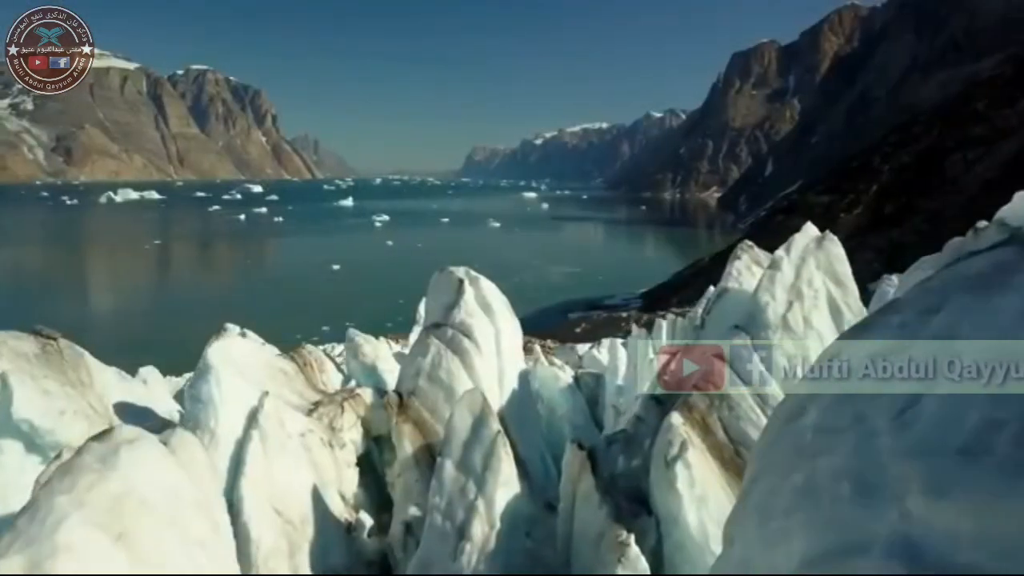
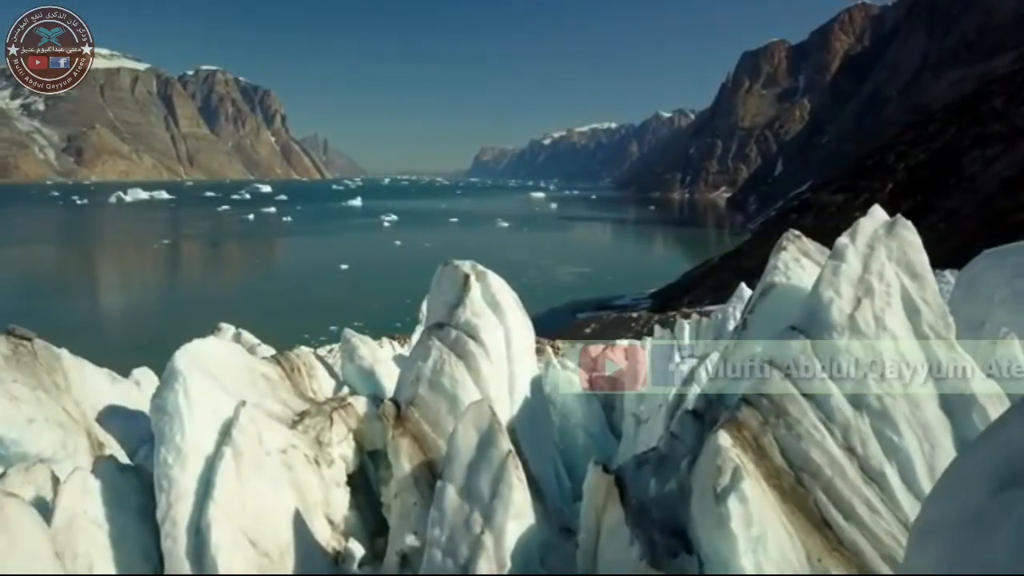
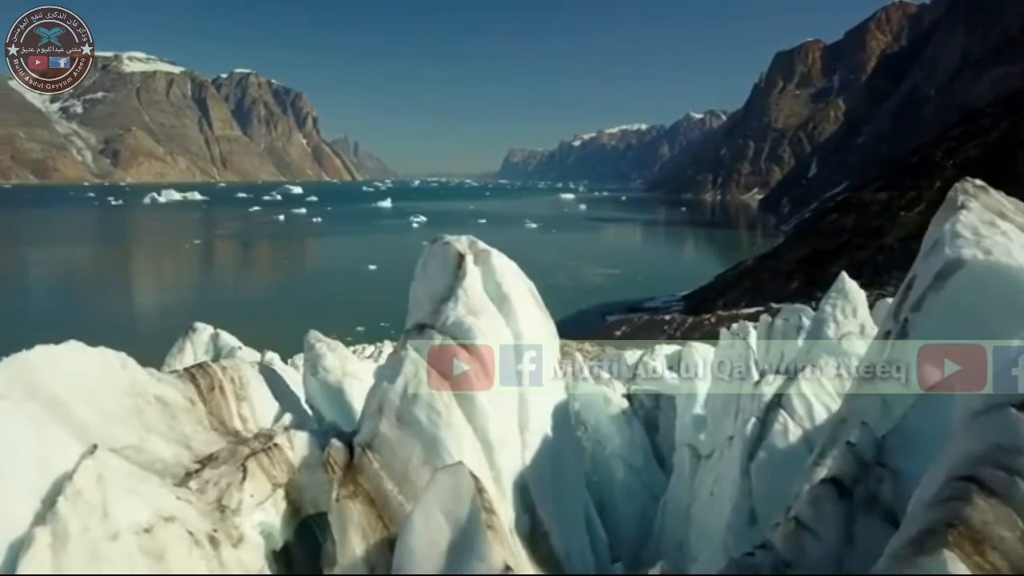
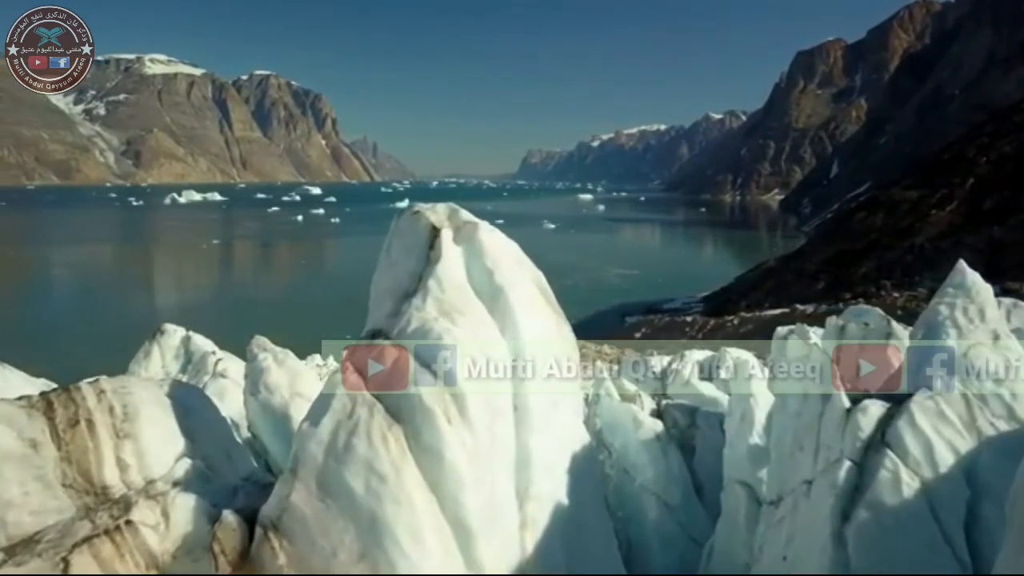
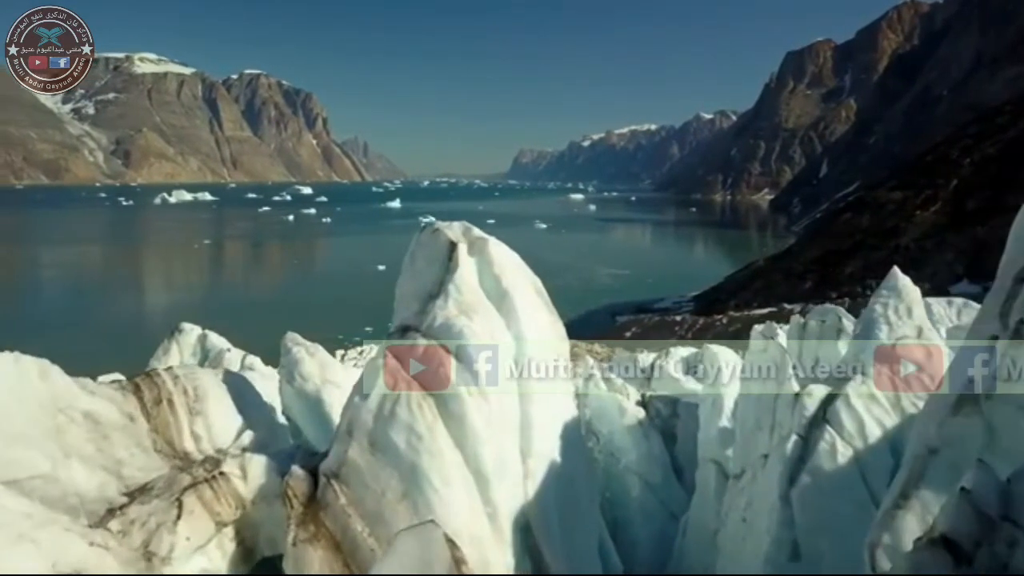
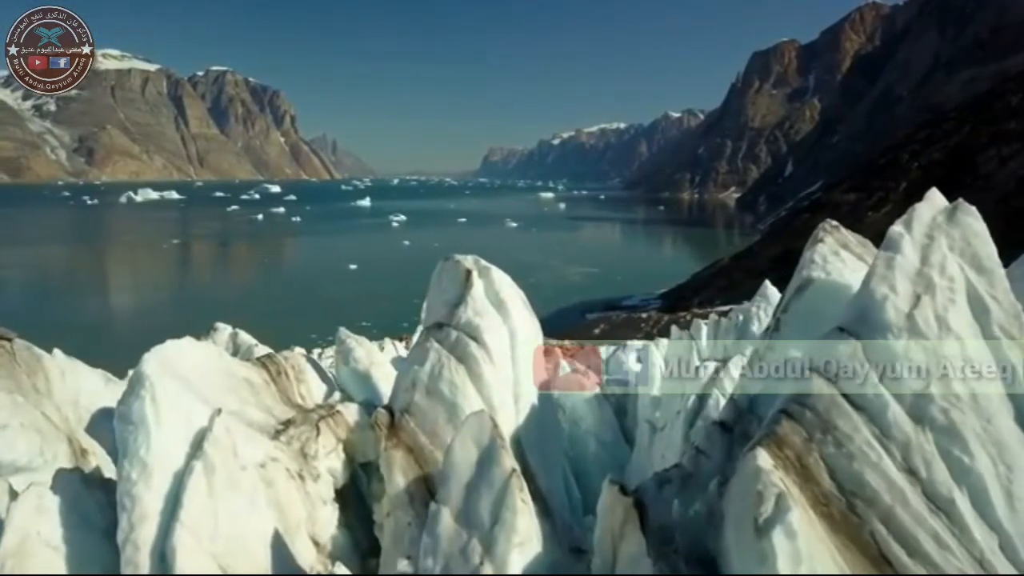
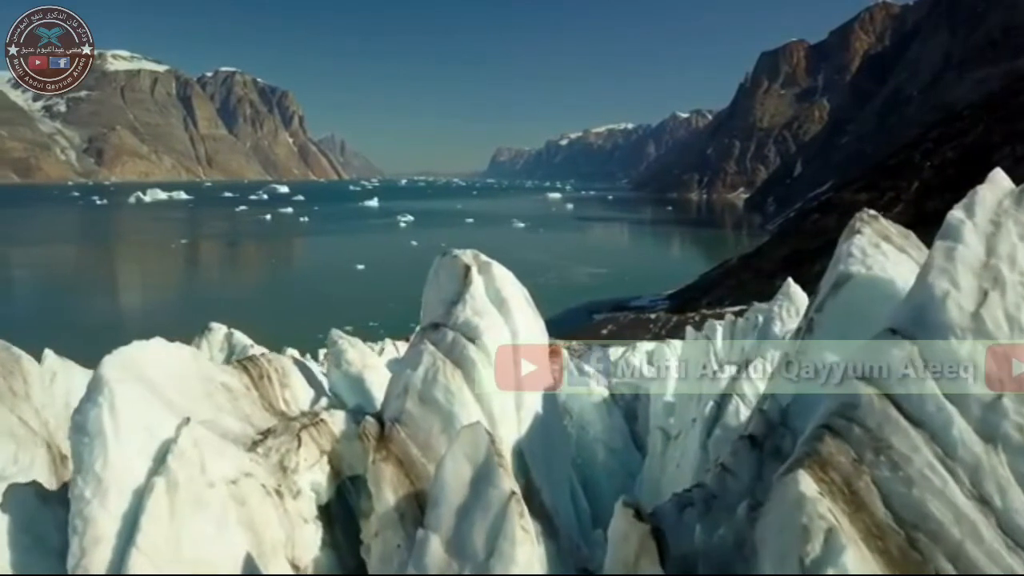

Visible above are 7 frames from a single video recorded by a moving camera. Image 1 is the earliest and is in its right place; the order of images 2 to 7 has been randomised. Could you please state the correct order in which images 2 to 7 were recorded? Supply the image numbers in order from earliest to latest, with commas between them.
2, 6, 7, 3, 5, 4
